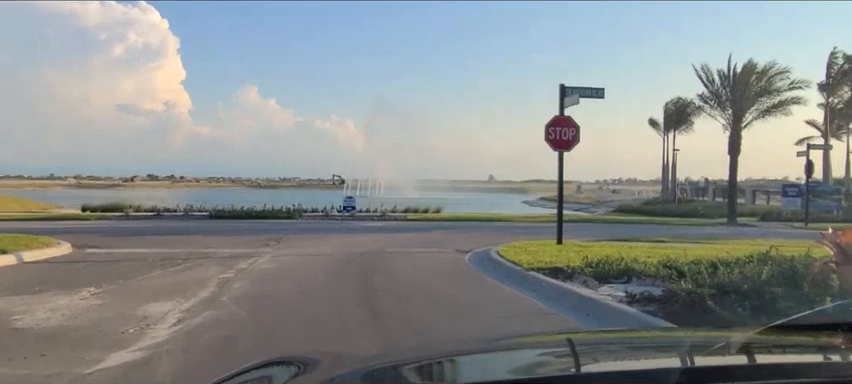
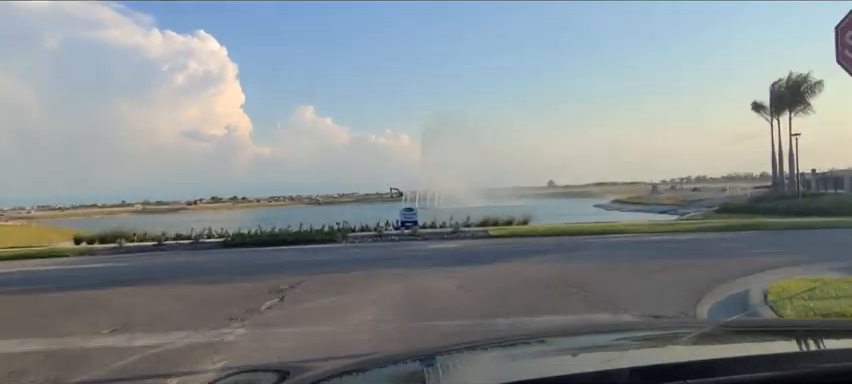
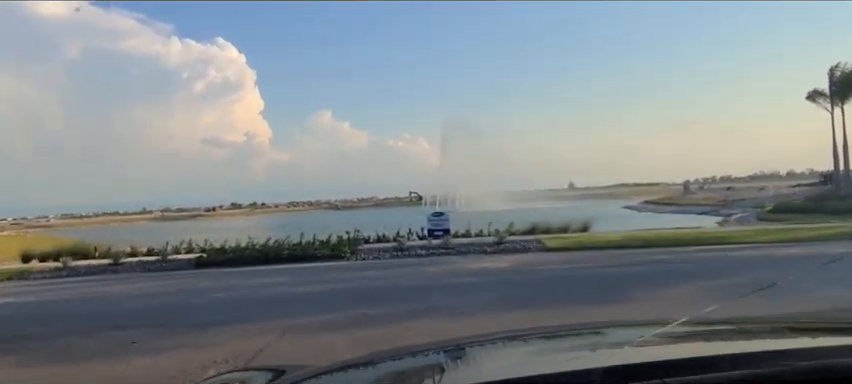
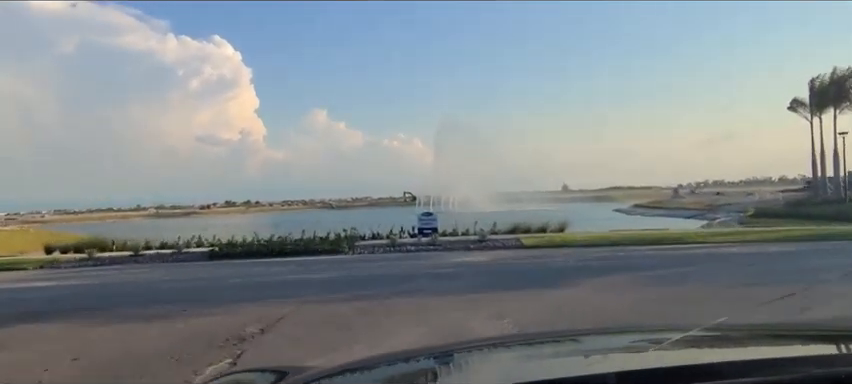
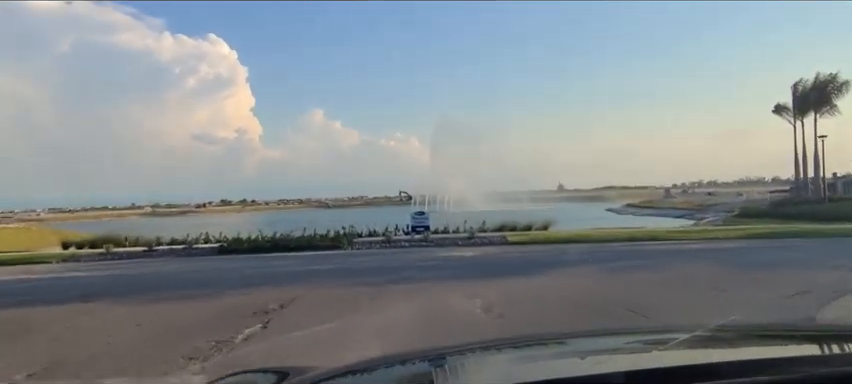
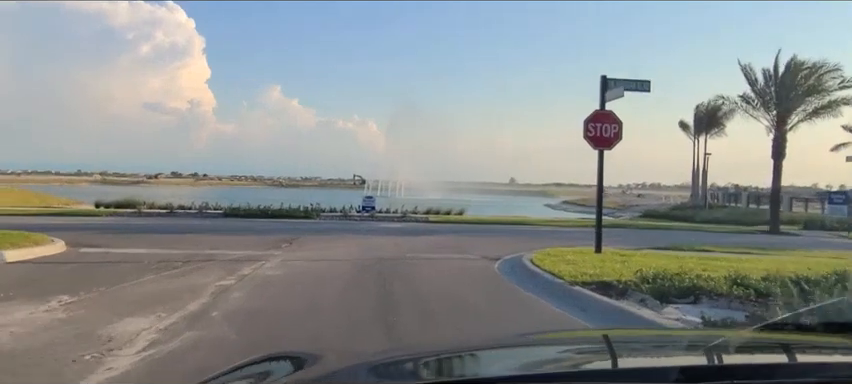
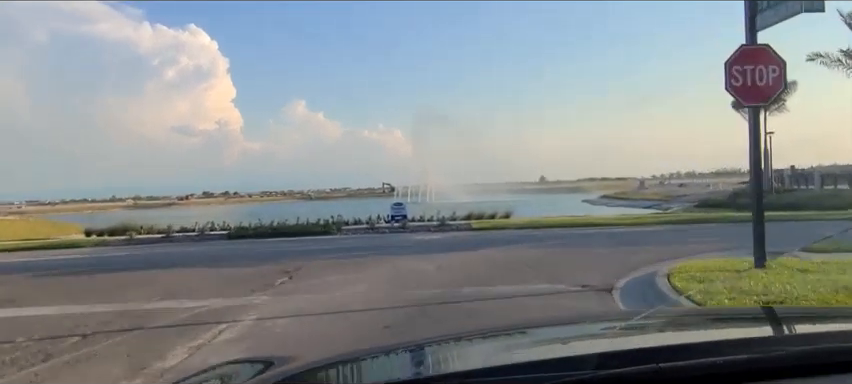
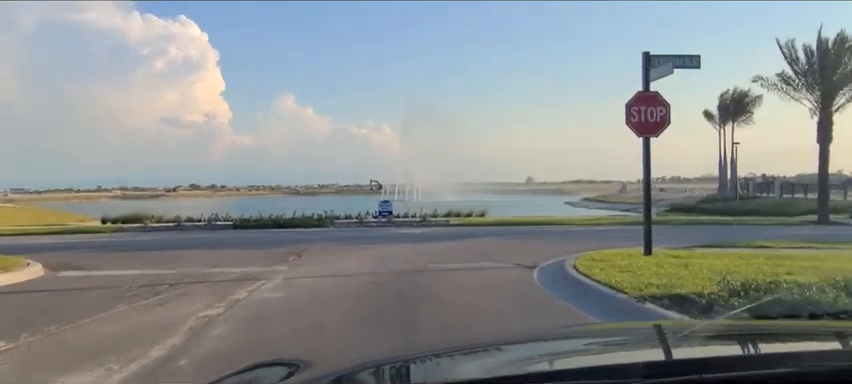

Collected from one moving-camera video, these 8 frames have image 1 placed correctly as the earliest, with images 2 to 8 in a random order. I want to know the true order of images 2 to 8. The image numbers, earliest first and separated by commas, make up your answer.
6, 8, 7, 2, 5, 4, 3
